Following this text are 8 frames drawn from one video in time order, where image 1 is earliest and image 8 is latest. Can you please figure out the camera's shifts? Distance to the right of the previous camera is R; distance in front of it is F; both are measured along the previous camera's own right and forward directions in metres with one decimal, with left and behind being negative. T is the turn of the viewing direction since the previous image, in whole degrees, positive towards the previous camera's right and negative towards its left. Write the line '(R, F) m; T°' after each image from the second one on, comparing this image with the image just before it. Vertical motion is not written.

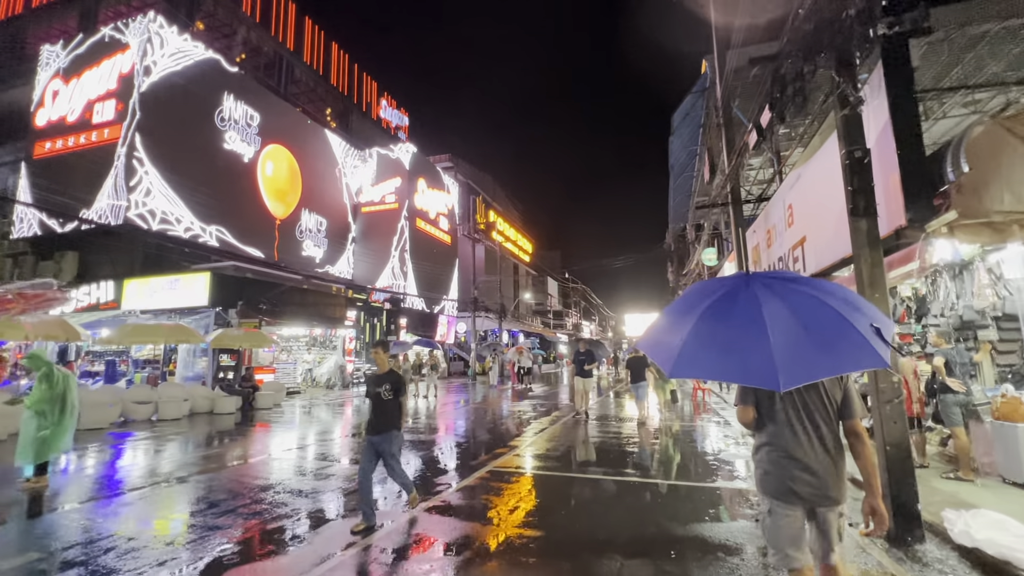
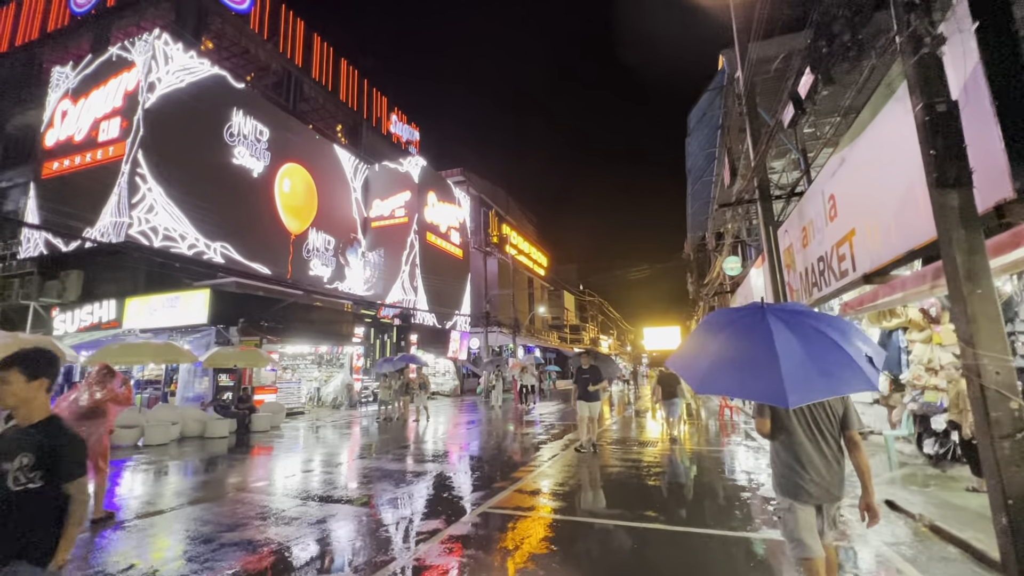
(+0.2, +0.8) m; -2°
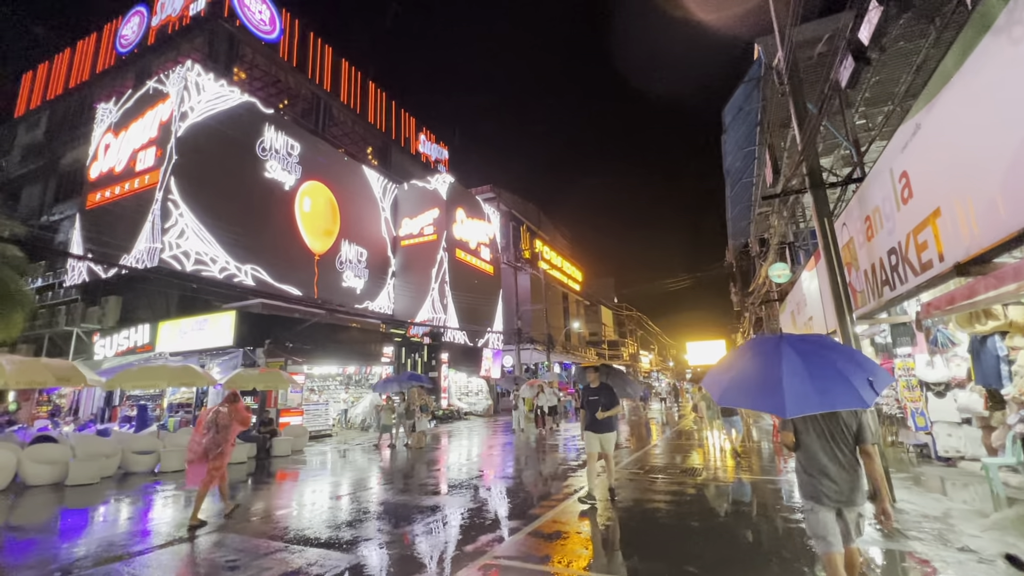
(+0.3, +0.7) m; -4°
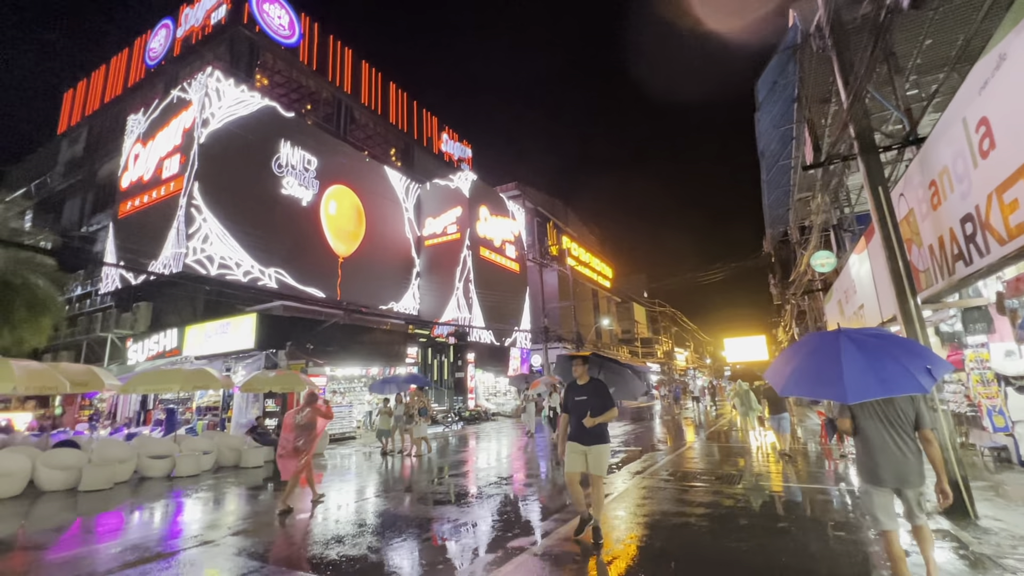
(+0.3, +0.6) m; -4°
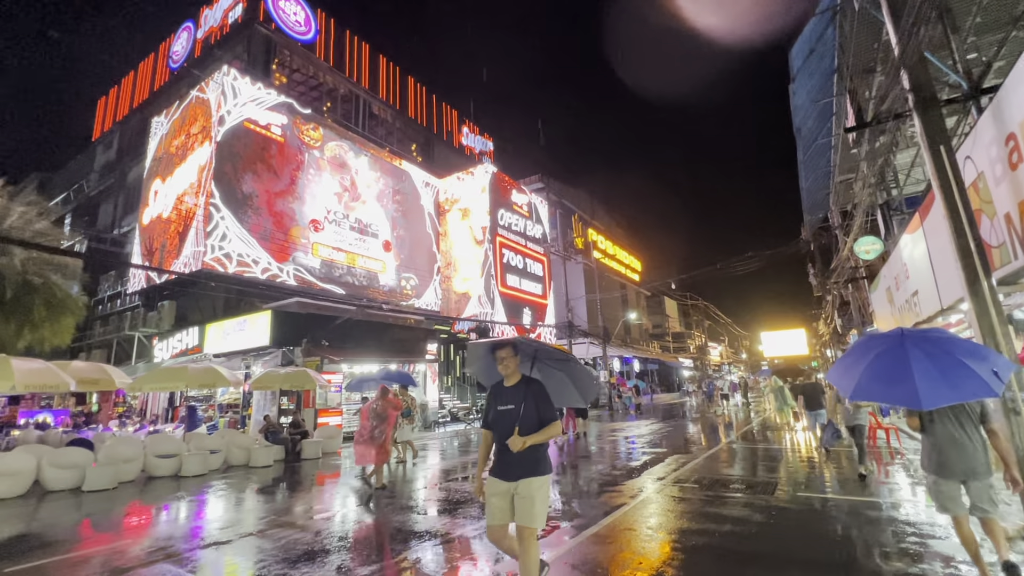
(+0.3, +0.6) m; -4°
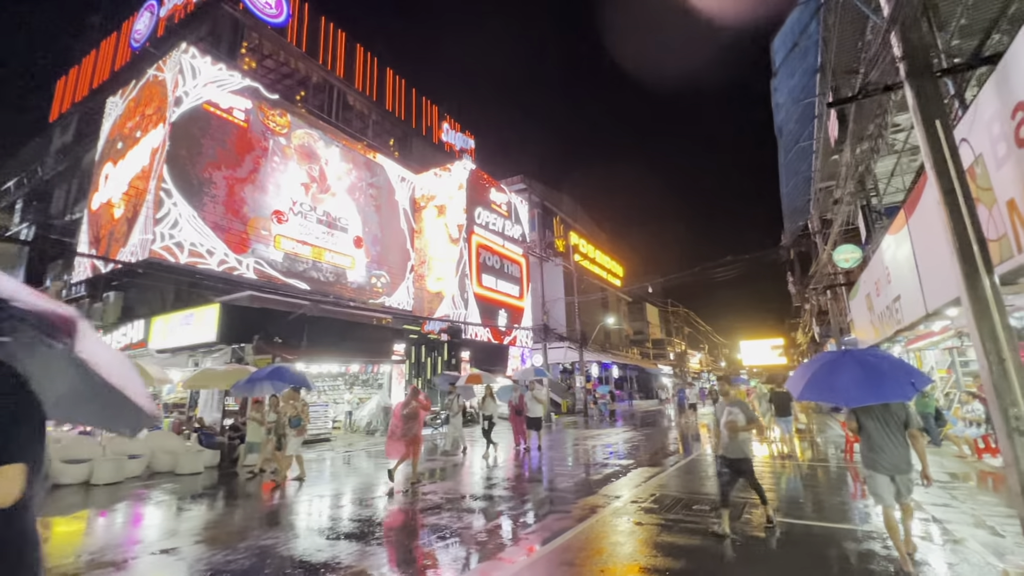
(+0.5, +0.7) m; +2°
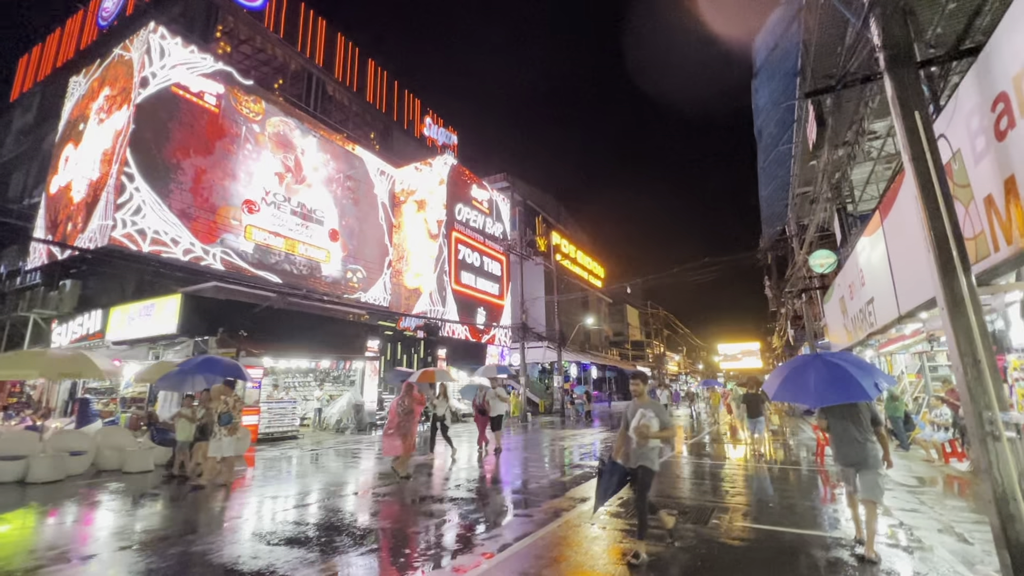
(+0.2, +0.3) m; +2°
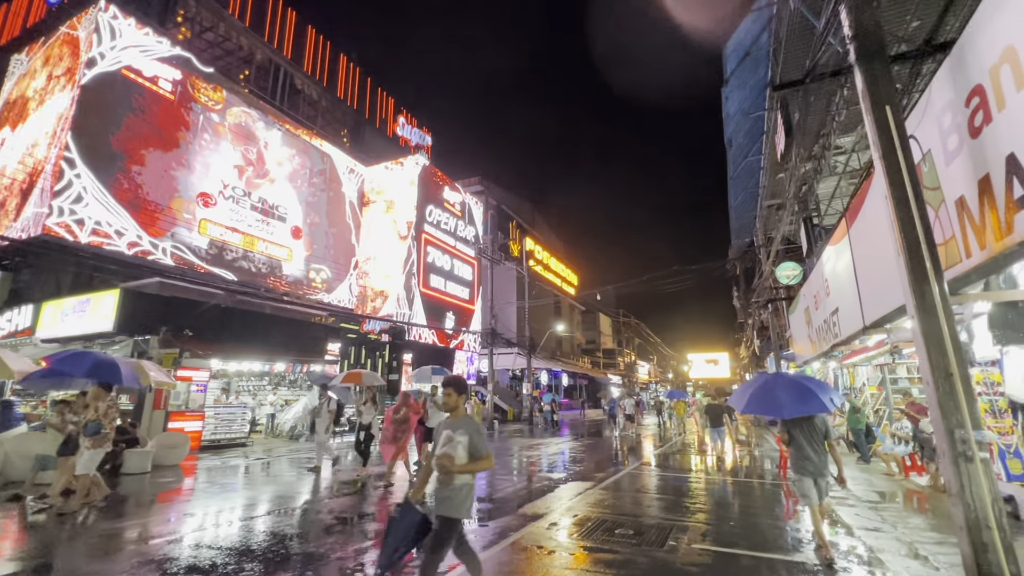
(+0.3, +0.4) m; +3°
